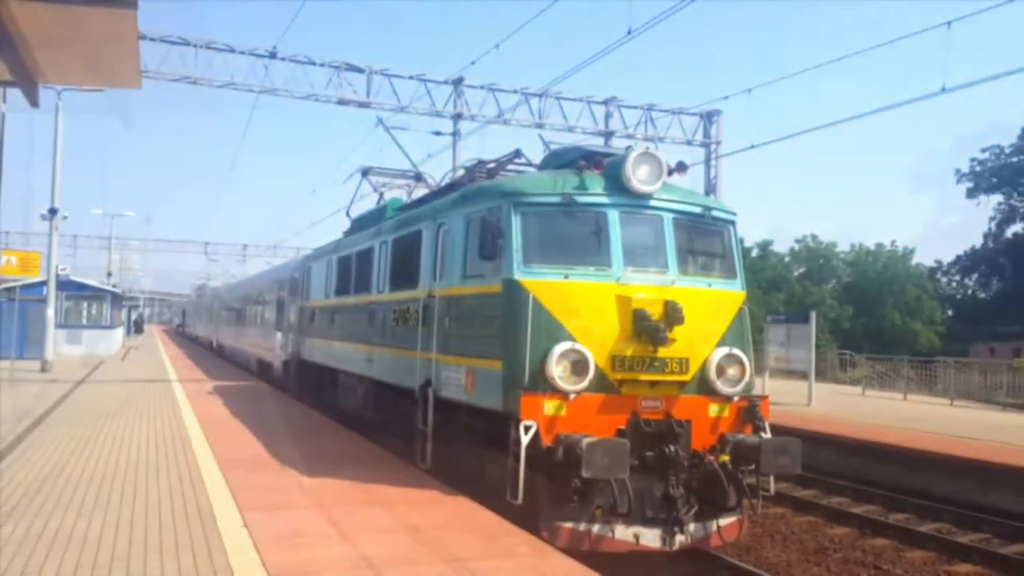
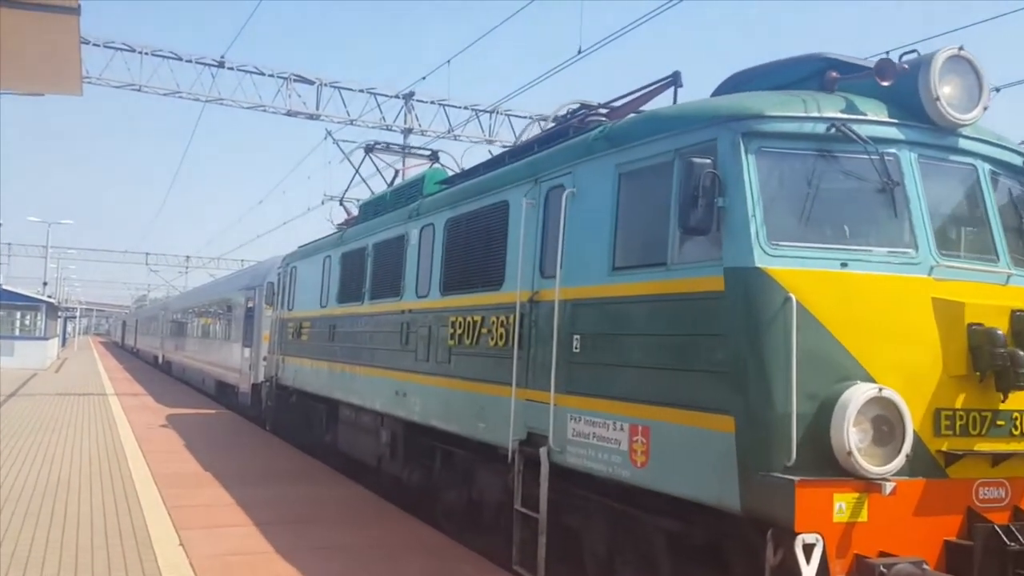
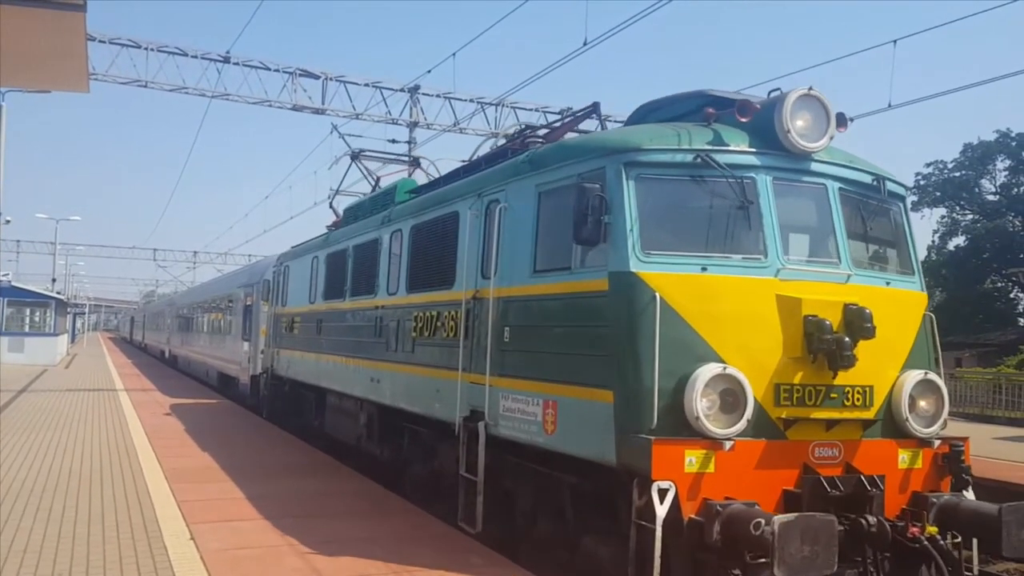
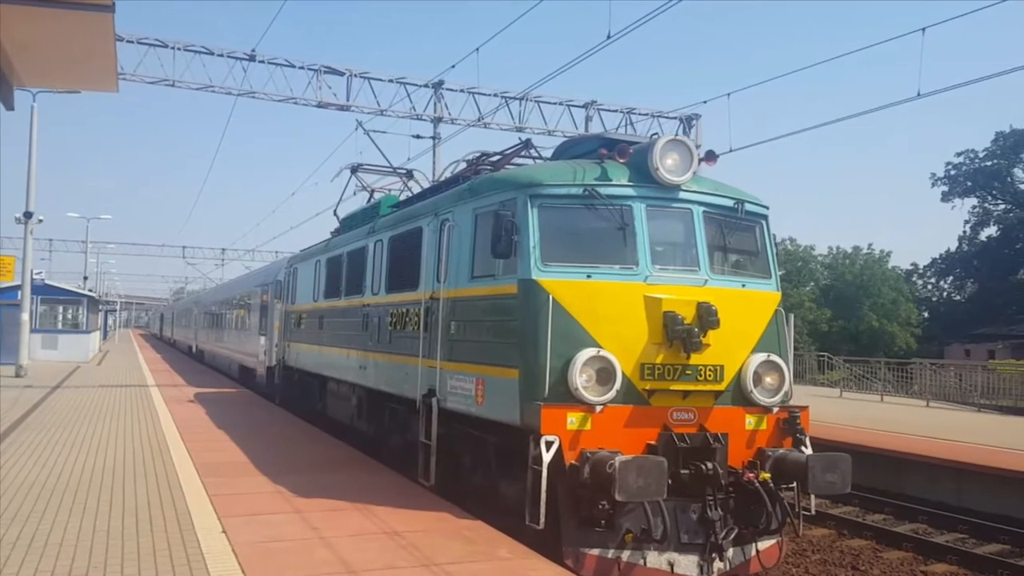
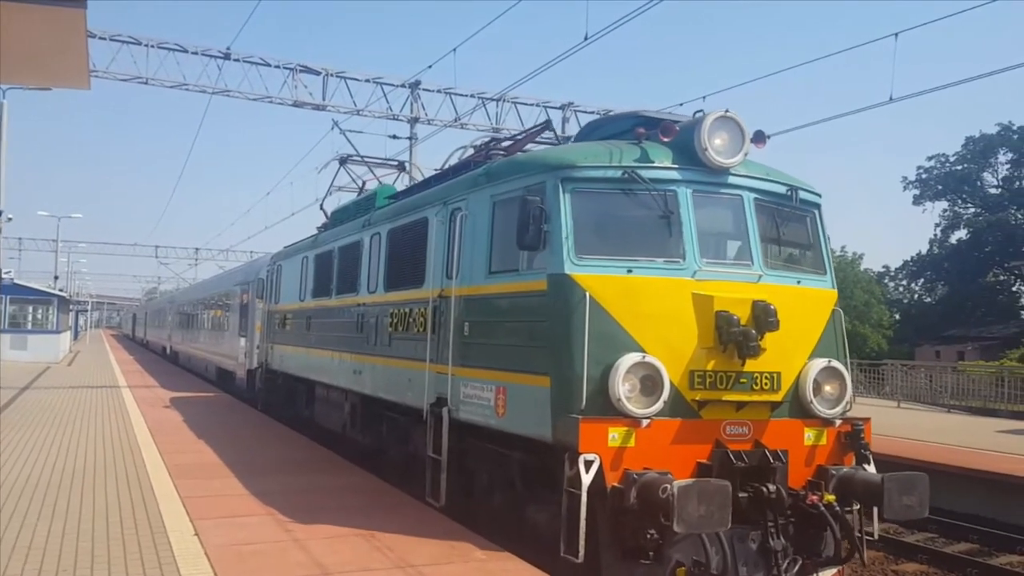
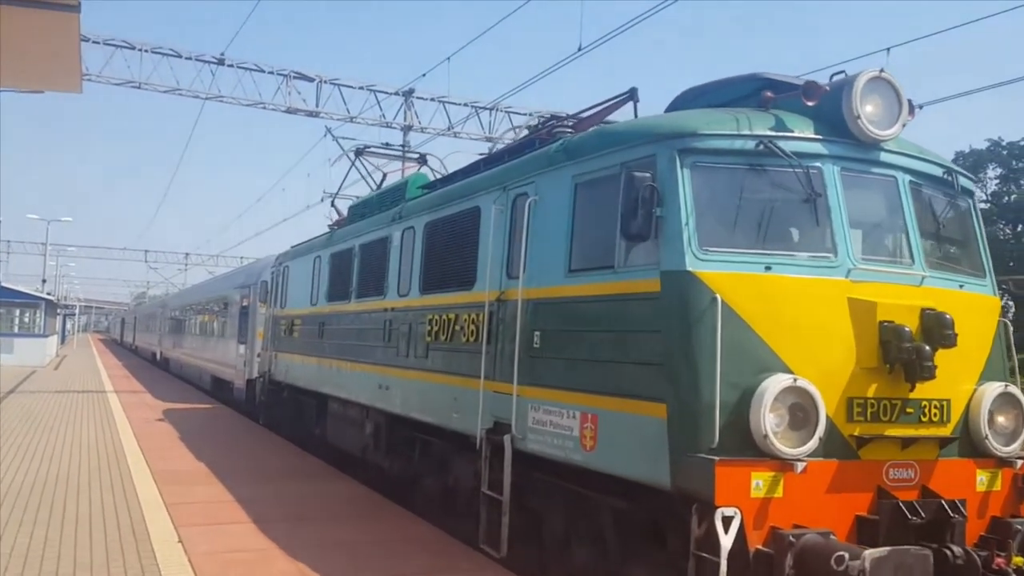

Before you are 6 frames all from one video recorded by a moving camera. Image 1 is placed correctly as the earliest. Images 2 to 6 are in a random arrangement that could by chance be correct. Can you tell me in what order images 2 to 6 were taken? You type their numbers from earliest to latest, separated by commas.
4, 5, 3, 6, 2
